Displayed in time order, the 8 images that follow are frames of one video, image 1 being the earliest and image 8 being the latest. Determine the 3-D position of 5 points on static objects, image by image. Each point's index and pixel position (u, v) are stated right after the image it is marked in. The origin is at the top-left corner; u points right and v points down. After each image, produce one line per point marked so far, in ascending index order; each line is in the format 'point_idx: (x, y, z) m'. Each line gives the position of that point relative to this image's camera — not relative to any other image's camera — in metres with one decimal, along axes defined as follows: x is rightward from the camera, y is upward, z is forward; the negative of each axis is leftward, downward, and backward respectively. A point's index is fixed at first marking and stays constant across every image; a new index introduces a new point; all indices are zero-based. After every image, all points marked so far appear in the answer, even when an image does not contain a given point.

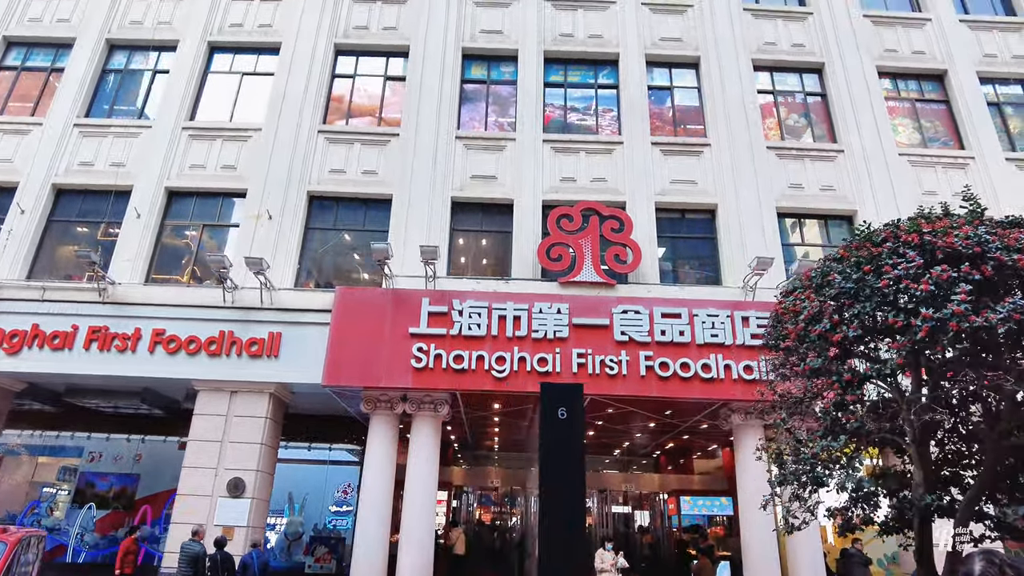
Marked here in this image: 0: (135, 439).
0: (-7.6, -3.1, +12.2) m
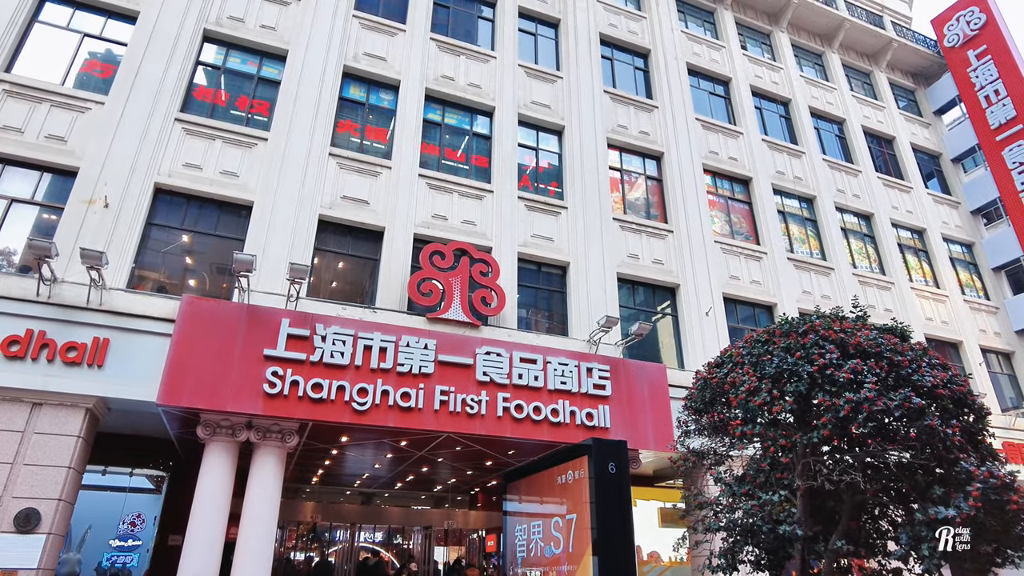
0: (-10.4, -2.6, +9.4) m
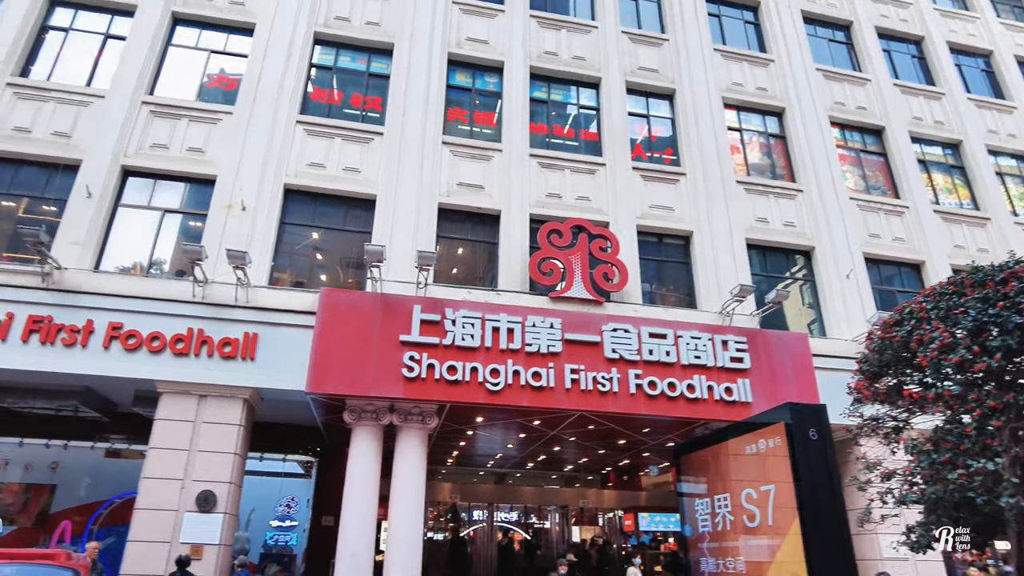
0: (-8.2, -2.8, +10.8) m
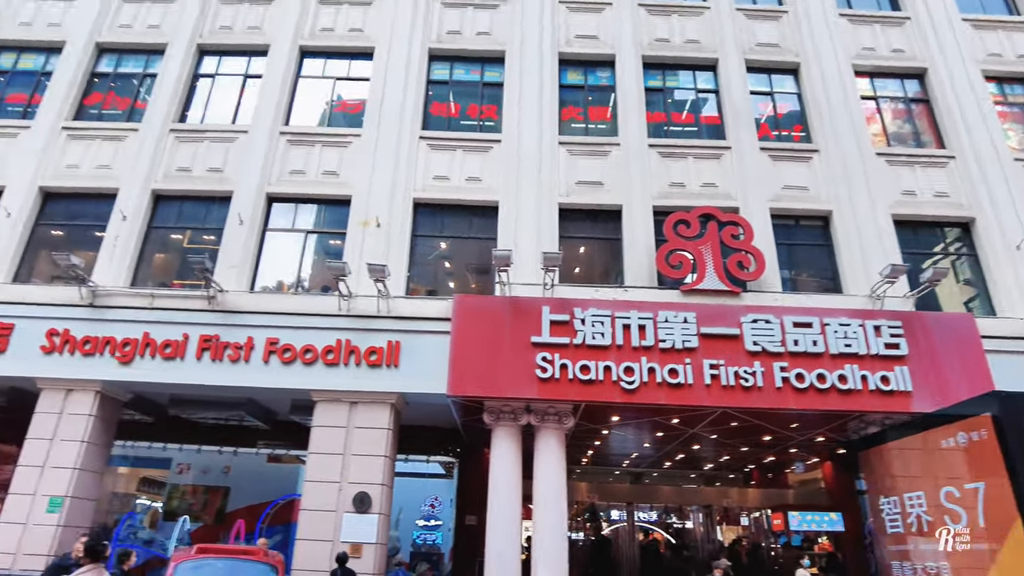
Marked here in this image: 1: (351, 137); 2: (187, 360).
0: (-5.6, -3.2, +11.9) m
1: (-3.0, +2.8, +11.2) m
2: (-5.3, -1.2, +9.6) m
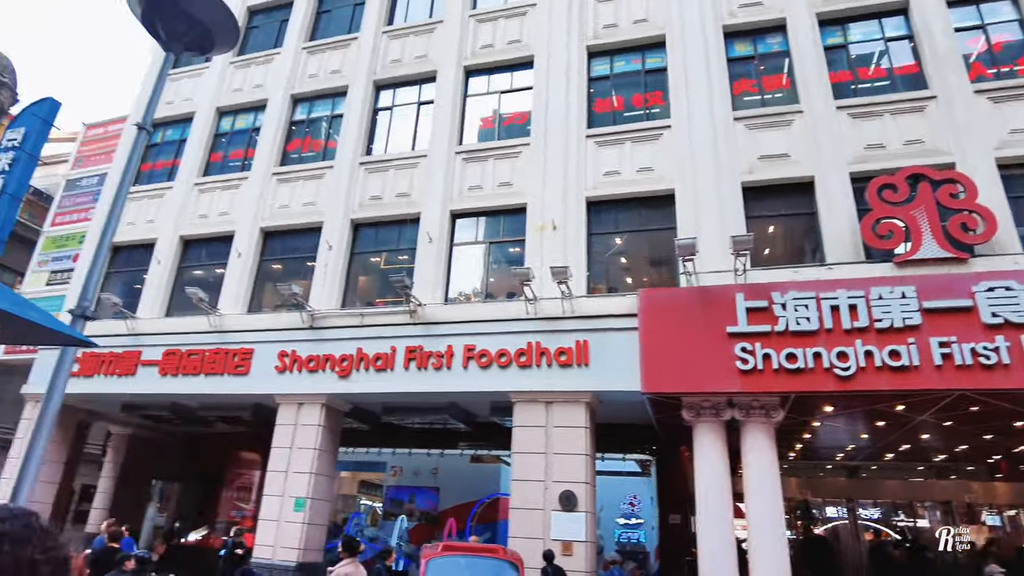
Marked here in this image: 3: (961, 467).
0: (-1.7, -3.5, +12.7) m
1: (+0.1, +2.7, +11.5) m
2: (-2.0, -1.5, +10.5) m
3: (+9.2, -3.7, +12.2) m
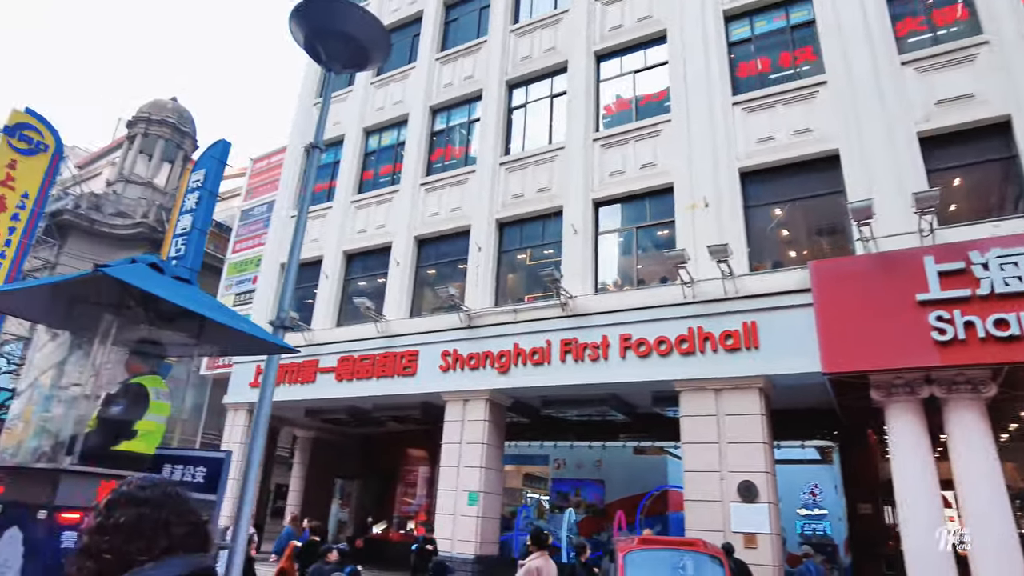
0: (+1.7, -3.3, +12.6) m
1: (+2.7, +3.0, +11.0) m
2: (+0.8, -1.3, +10.5) m
3: (+12.2, -2.6, +10.0) m
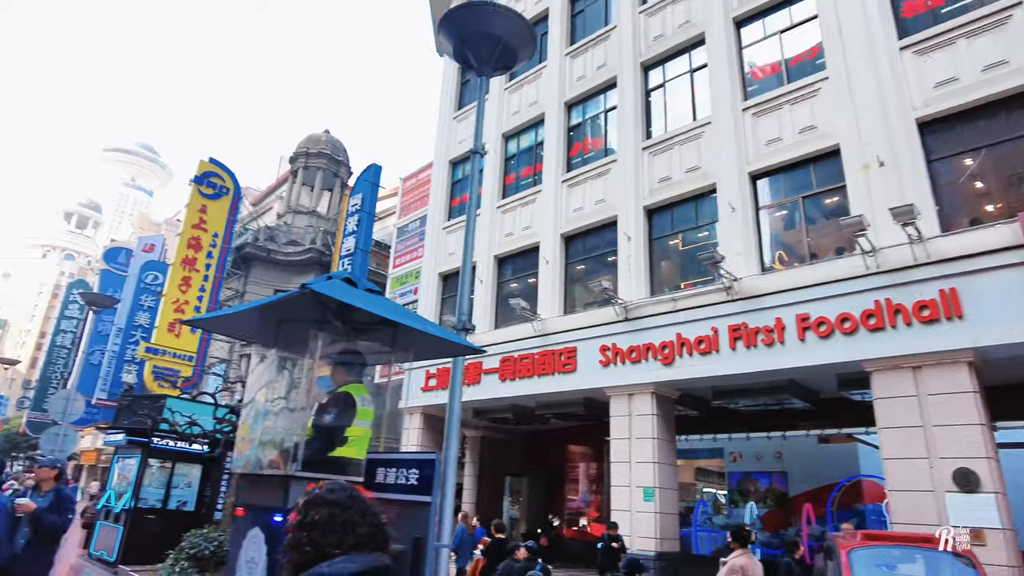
0: (+5.1, -2.9, +11.8) m
1: (+5.2, +3.5, +10.1) m
2: (+3.6, -1.1, +9.9) m
3: (+14.8, -1.3, +7.1) m
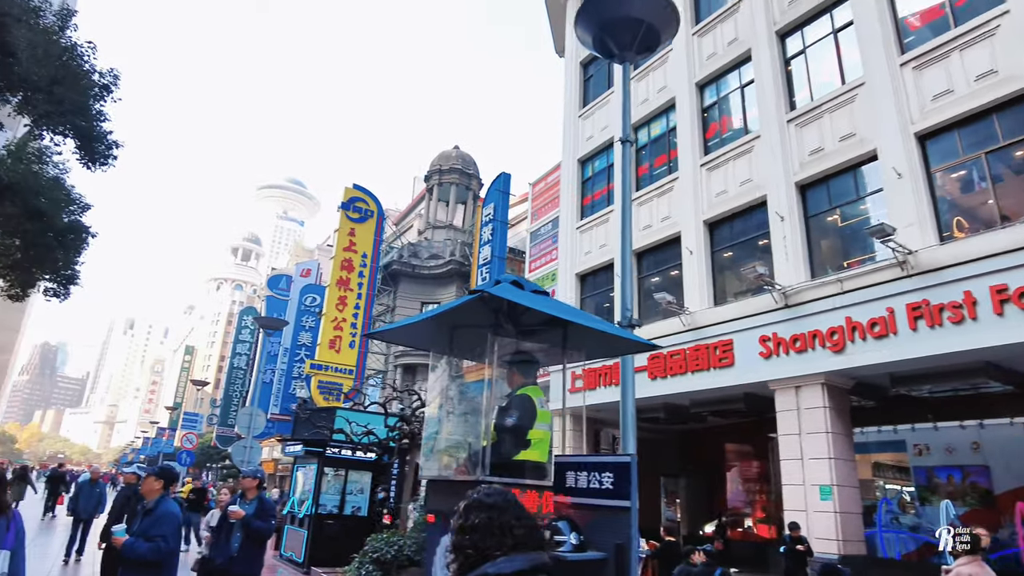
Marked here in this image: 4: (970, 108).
0: (+8.0, -2.4, +10.4) m
1: (+7.3, +4.0, +8.8) m
2: (+6.0, -0.7, +8.9) m
3: (+16.5, -0.1, +4.1) m
4: (+7.0, +2.7, +8.8) m
